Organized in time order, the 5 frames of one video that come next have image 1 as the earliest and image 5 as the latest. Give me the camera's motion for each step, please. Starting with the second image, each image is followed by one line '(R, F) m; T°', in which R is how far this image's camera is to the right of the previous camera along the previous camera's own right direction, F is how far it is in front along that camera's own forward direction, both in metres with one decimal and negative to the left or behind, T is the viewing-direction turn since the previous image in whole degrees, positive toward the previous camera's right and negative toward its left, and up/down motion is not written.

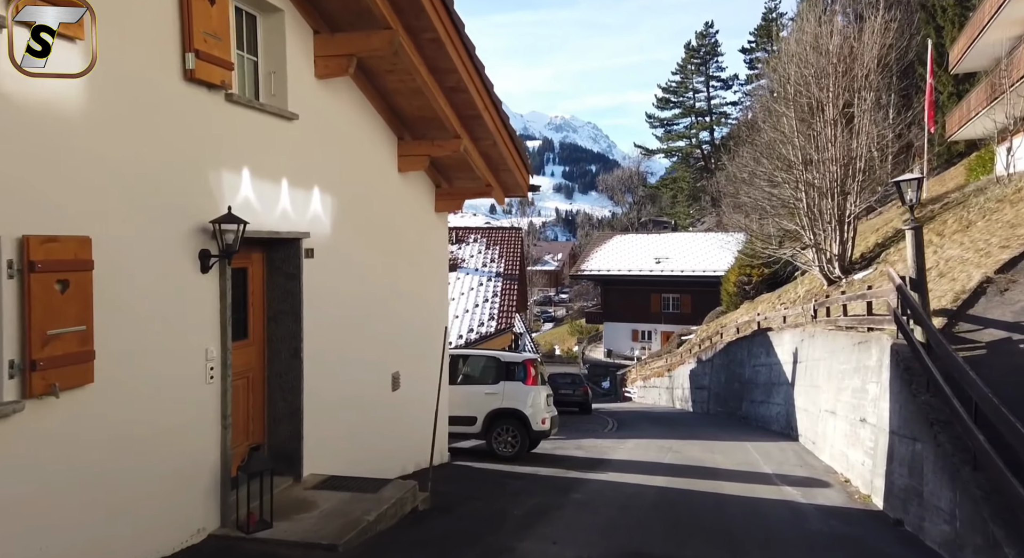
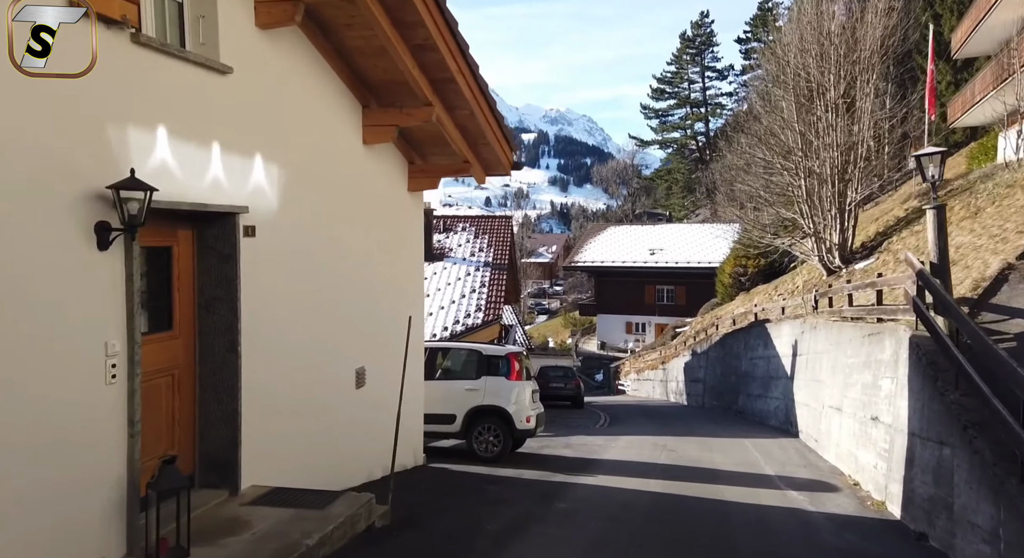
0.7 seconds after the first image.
(+0.1, +0.9) m; 0°
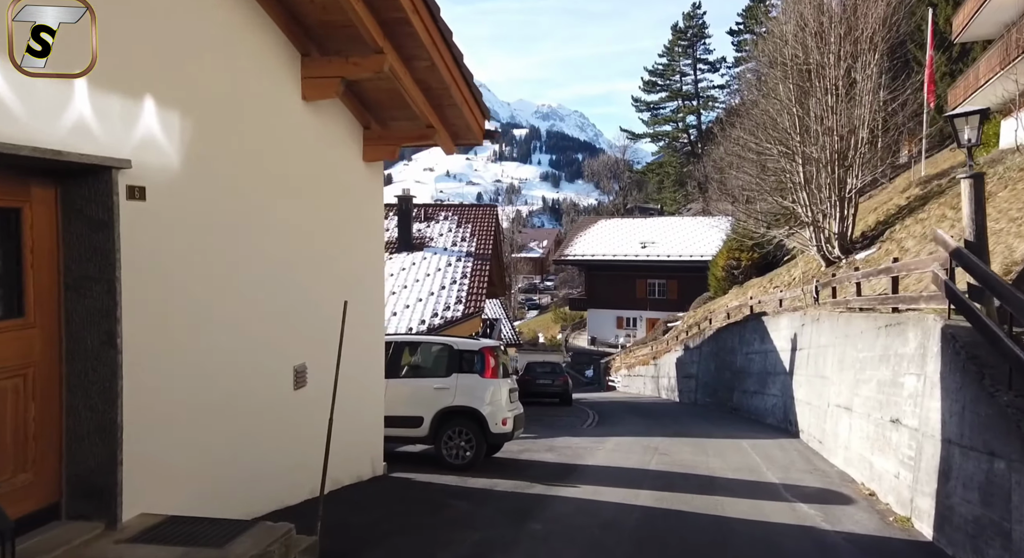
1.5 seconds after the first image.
(+0.2, +1.2) m; +1°
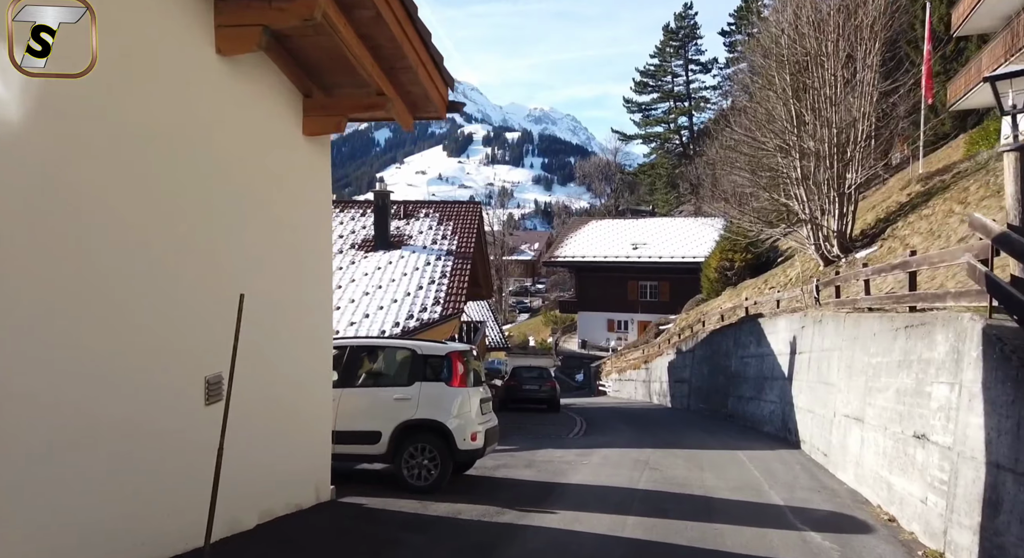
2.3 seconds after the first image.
(+0.2, +1.2) m; 0°
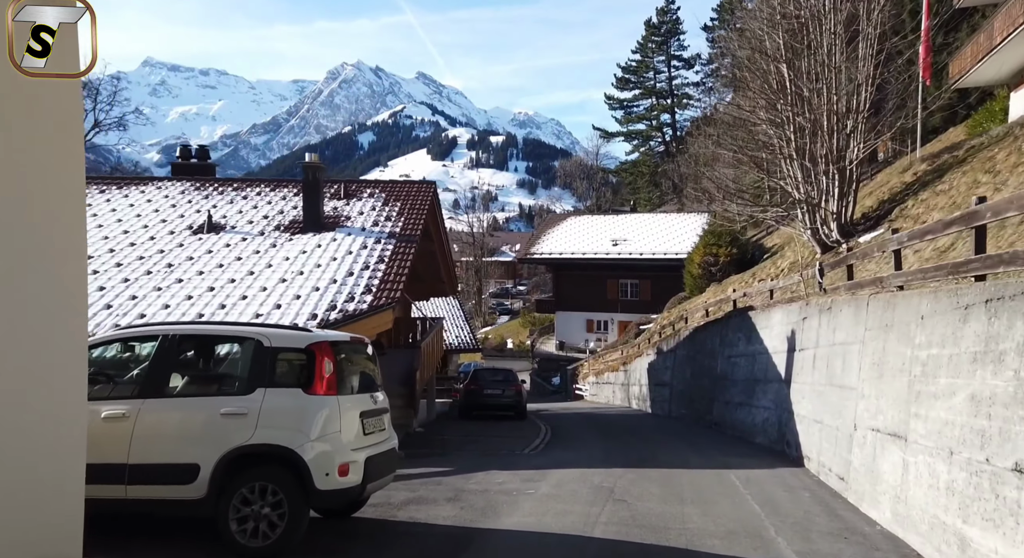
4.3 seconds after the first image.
(+0.6, +2.9) m; +1°
